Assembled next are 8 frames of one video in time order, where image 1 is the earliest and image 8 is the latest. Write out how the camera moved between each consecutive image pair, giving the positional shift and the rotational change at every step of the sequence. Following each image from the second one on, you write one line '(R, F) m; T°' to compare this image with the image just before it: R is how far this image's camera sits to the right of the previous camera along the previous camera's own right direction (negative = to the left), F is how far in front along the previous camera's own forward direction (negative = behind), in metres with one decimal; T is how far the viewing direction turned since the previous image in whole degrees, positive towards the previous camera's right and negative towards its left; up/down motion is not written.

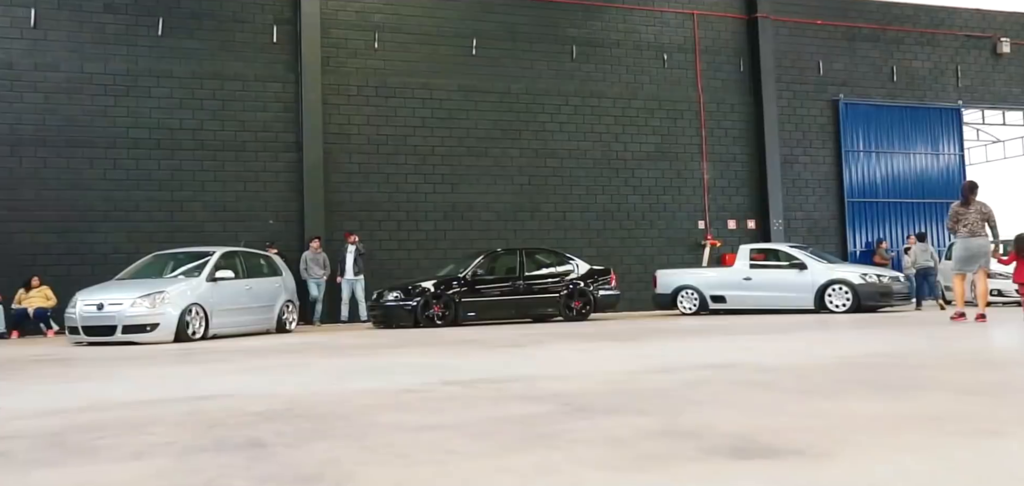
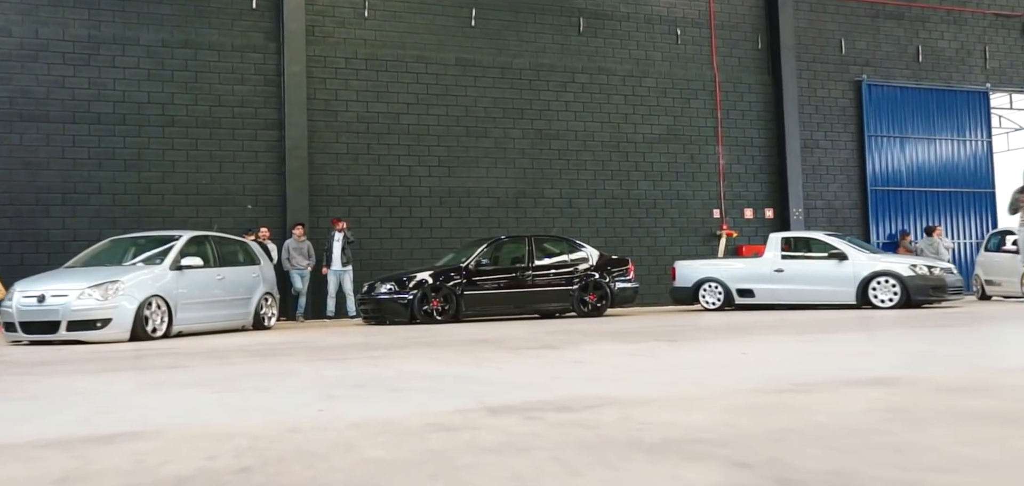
(-0.3, +1.4) m; +1°
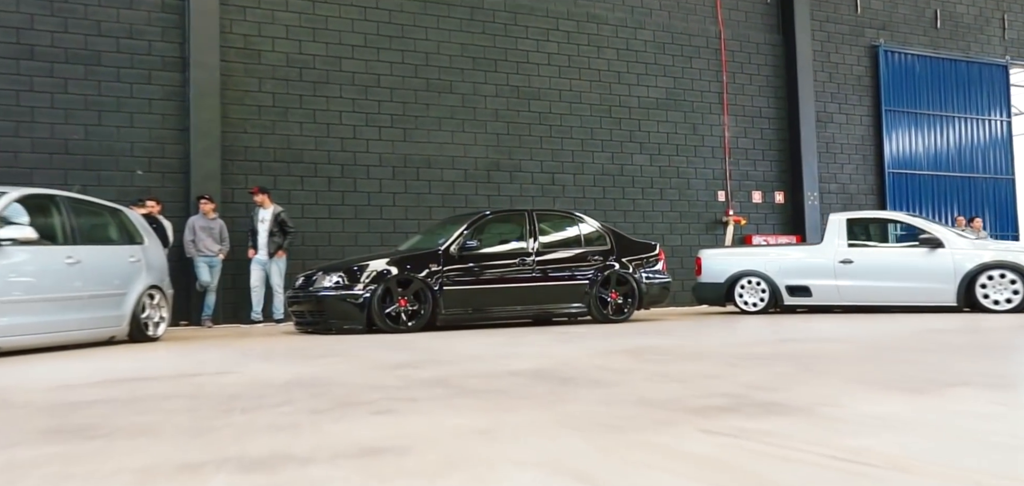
(-0.7, +3.1) m; +5°
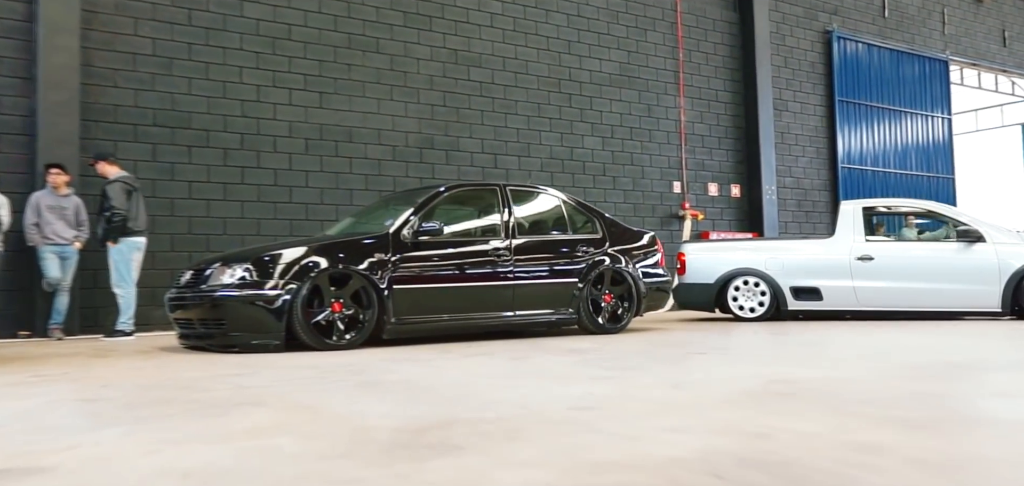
(-0.5, +2.0) m; +7°
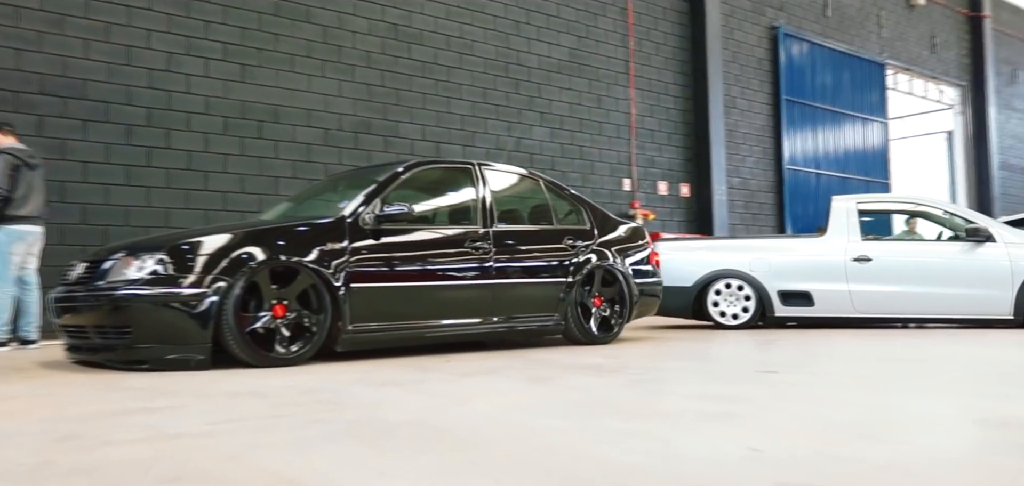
(-0.4, +1.1) m; +6°
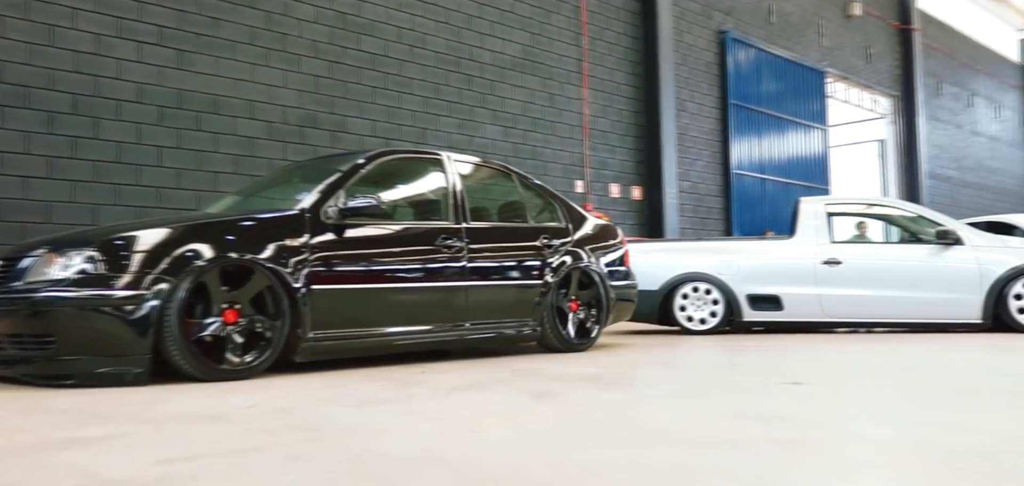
(-0.2, +0.4) m; +4°
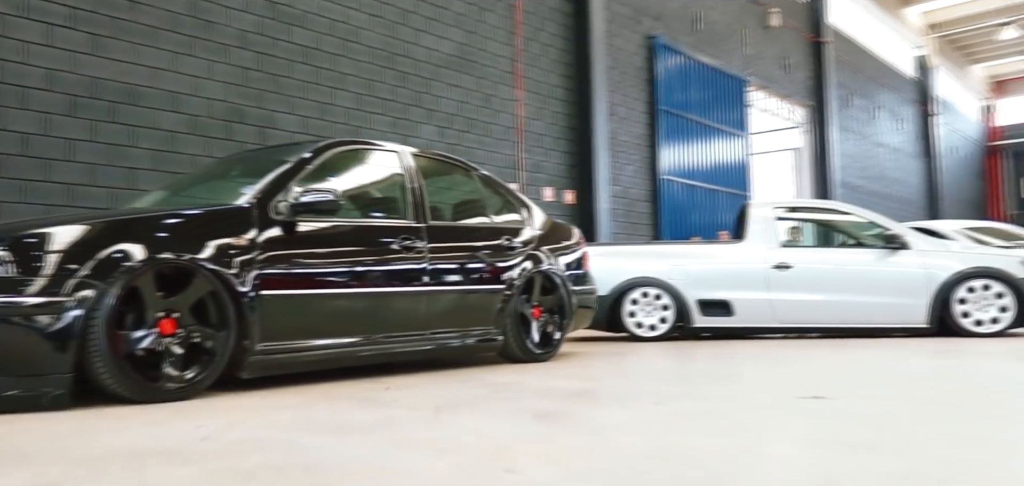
(-0.2, +0.4) m; +6°
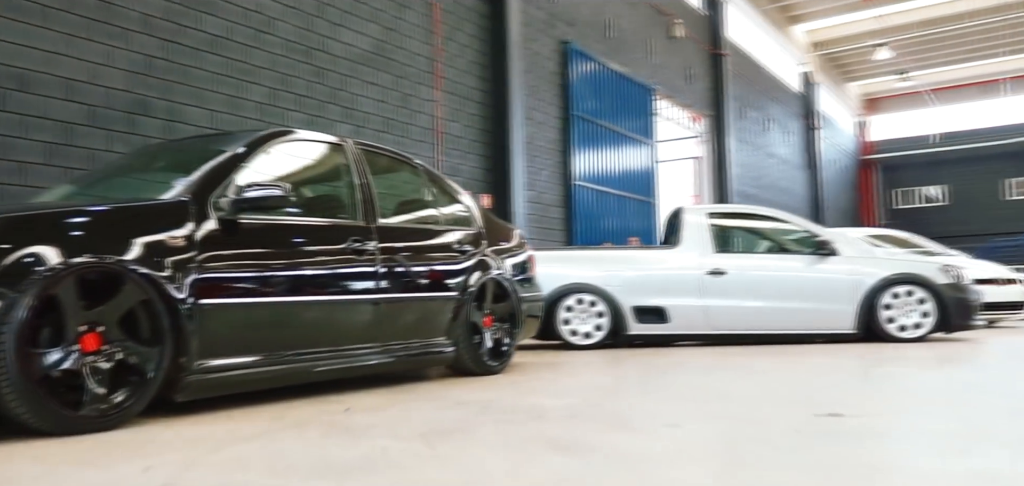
(-0.3, +0.3) m; +7°
